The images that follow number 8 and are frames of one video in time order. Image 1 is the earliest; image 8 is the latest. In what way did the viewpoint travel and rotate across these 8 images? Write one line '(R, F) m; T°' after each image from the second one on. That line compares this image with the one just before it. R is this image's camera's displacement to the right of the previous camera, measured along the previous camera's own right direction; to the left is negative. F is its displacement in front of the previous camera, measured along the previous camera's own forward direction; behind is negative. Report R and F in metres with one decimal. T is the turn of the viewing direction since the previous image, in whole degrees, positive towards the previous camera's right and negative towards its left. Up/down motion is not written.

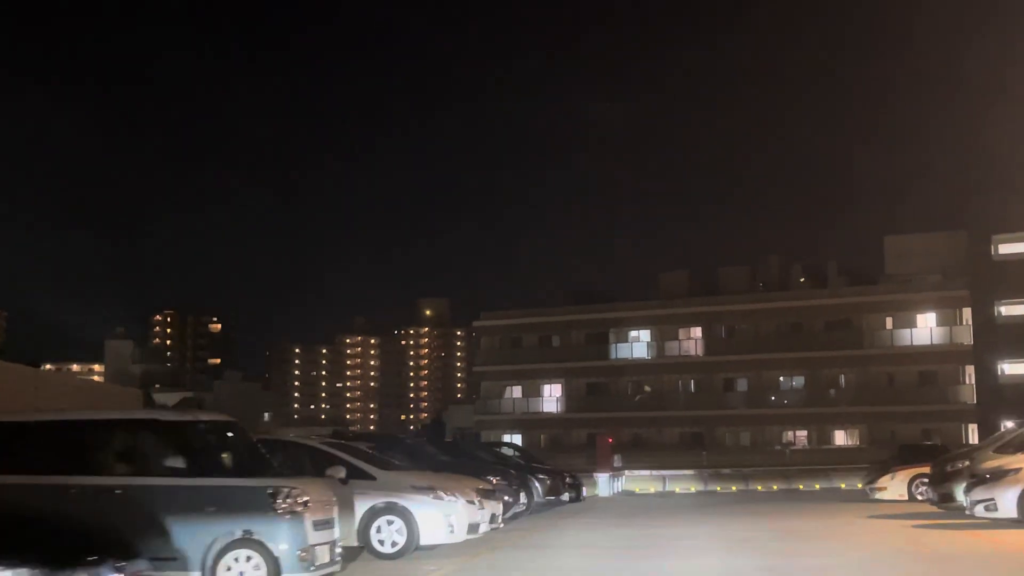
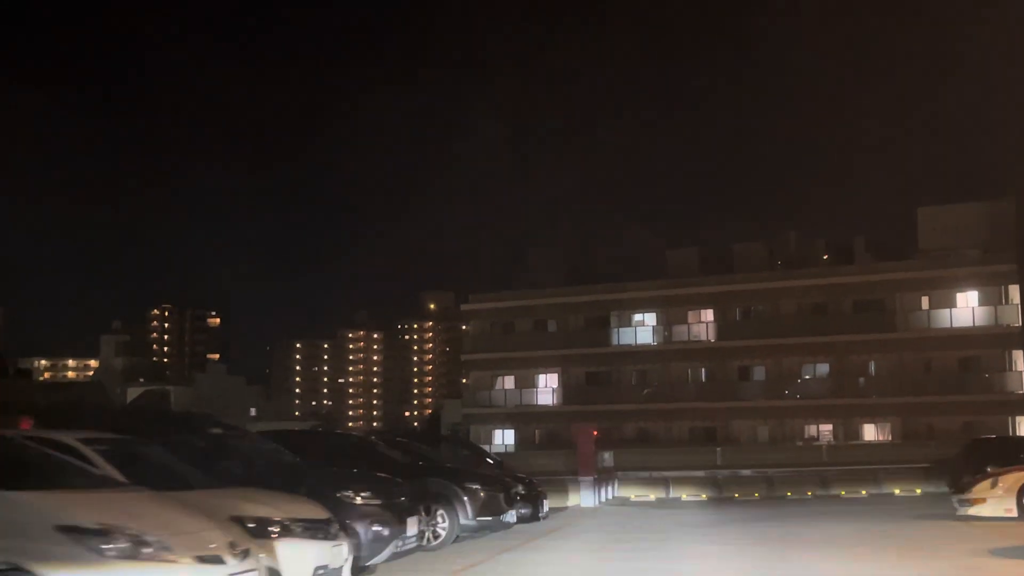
(+0.5, +3.4) m; -1°
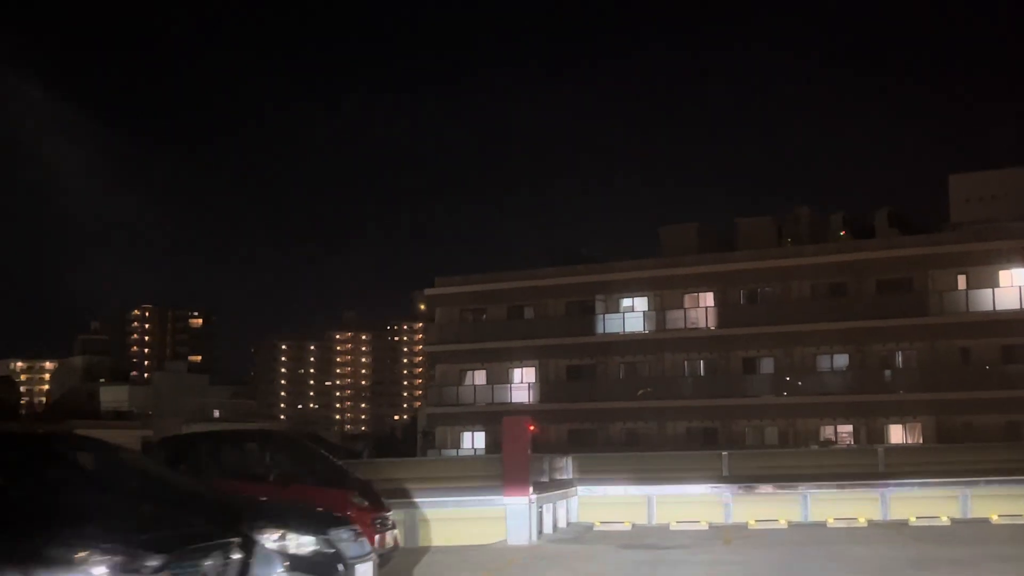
(+0.6, +4.0) m; 0°
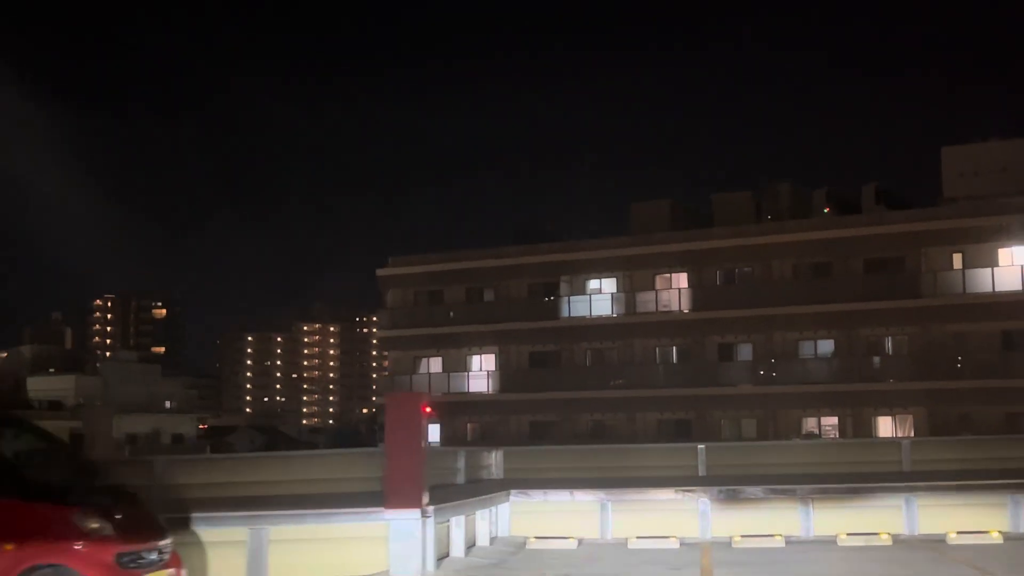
(+0.3, +2.1) m; +1°
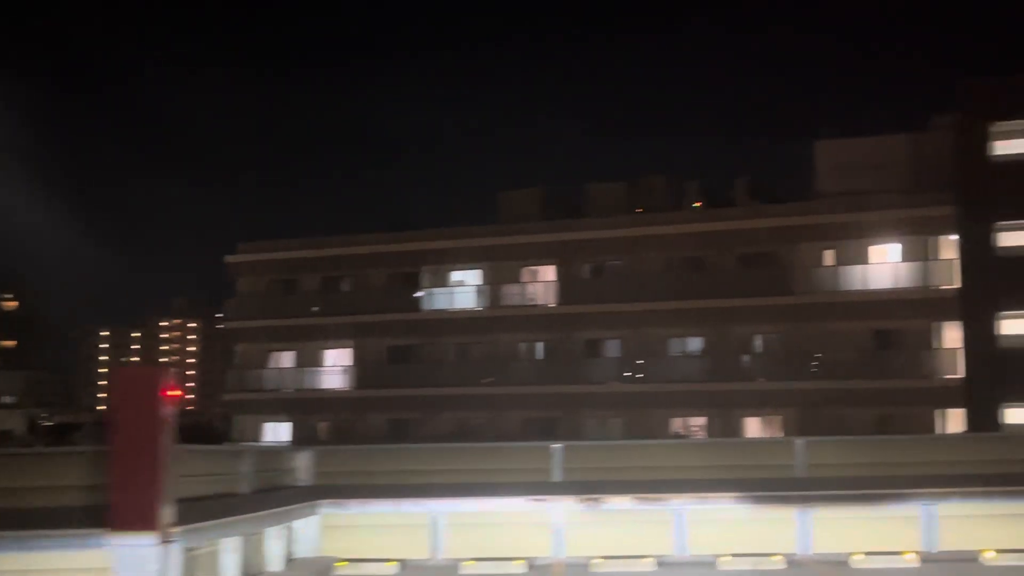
(+0.3, +1.3) m; +6°
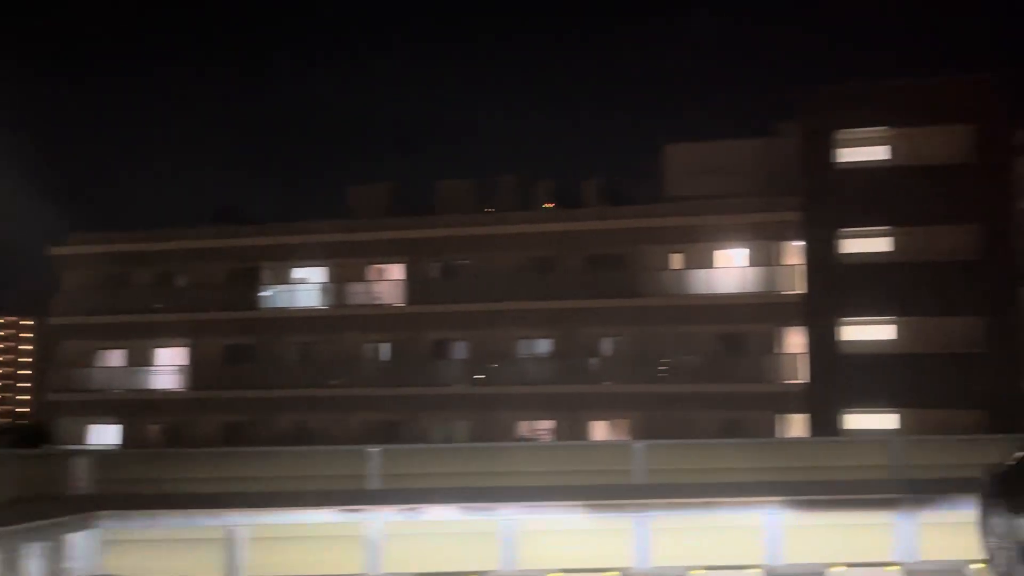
(+1.7, +0.9) m; +3°
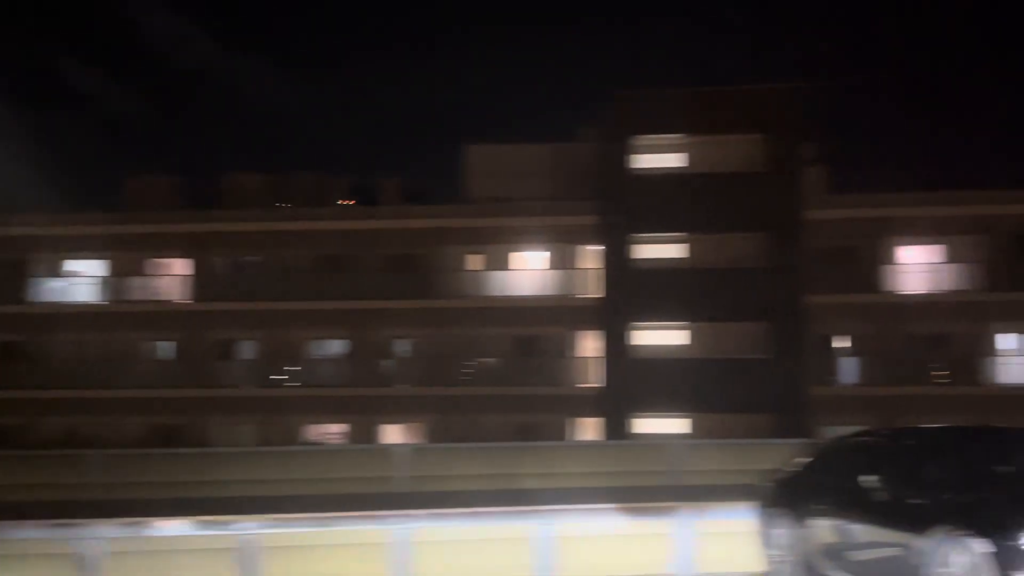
(+0.2, +0.5) m; +9°
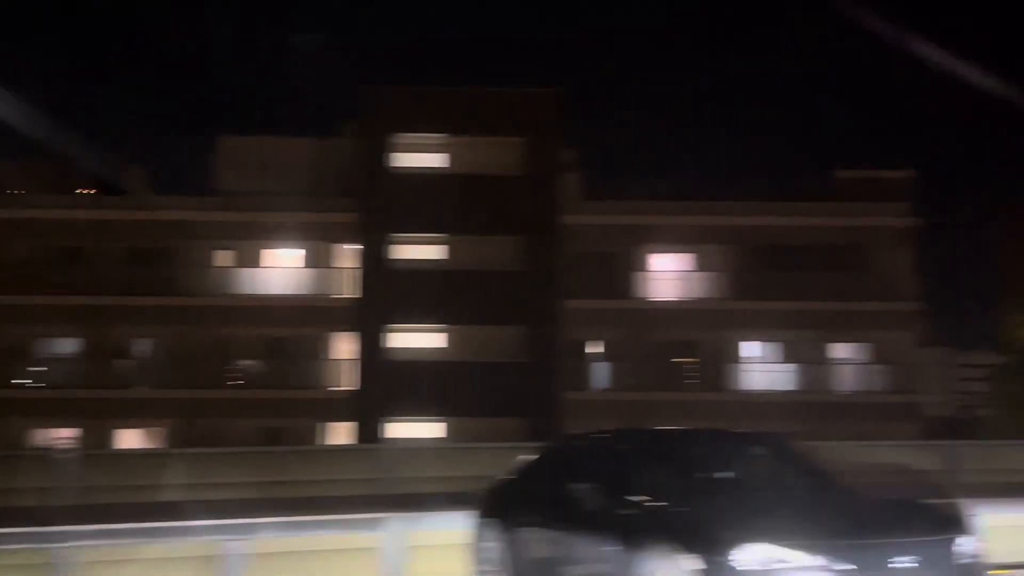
(+0.3, +0.4) m; +11°
